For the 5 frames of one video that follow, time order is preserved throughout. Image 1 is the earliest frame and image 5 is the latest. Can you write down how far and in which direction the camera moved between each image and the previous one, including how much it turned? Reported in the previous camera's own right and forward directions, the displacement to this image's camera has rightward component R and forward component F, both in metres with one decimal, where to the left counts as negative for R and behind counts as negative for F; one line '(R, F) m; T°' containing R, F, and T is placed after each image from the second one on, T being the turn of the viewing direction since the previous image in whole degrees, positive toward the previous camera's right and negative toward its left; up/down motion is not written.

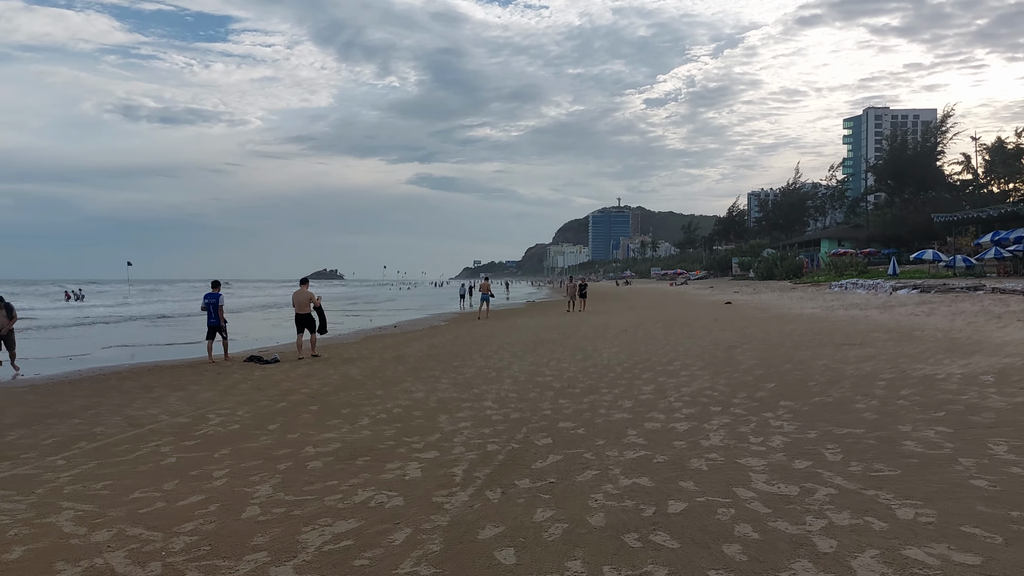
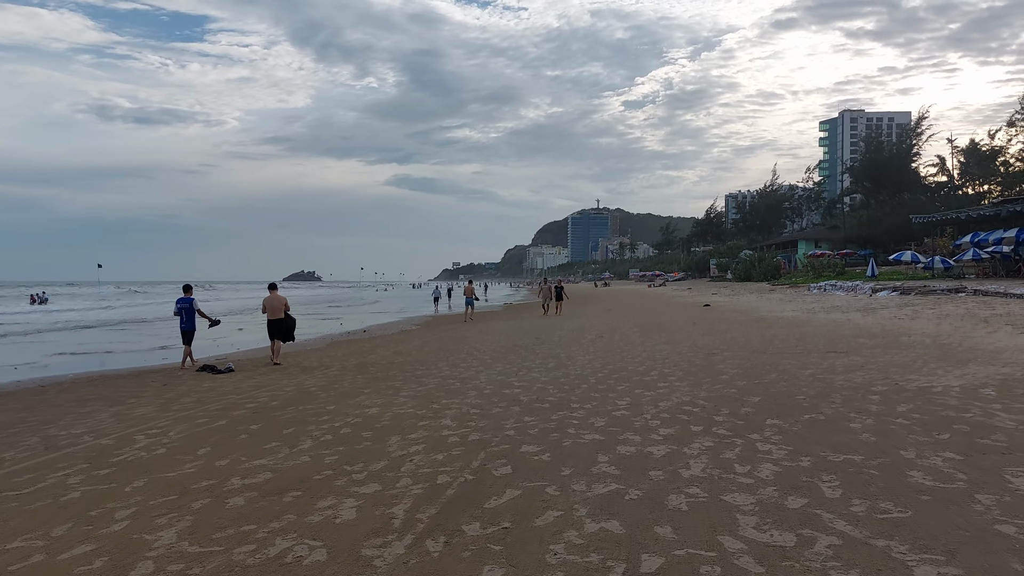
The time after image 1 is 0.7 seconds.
(+0.1, +0.6) m; +1°
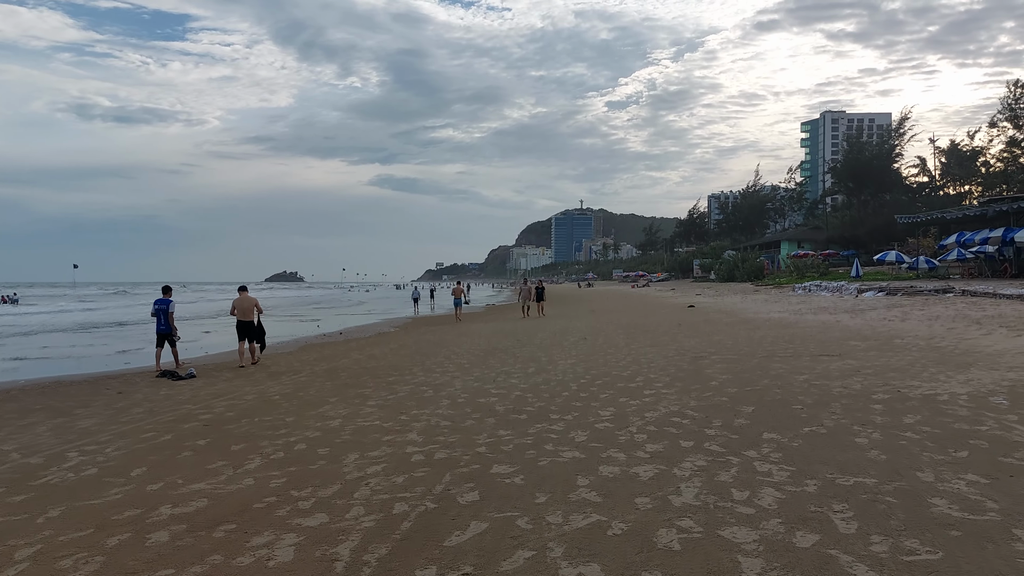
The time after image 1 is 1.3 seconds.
(+0.1, +0.5) m; +1°
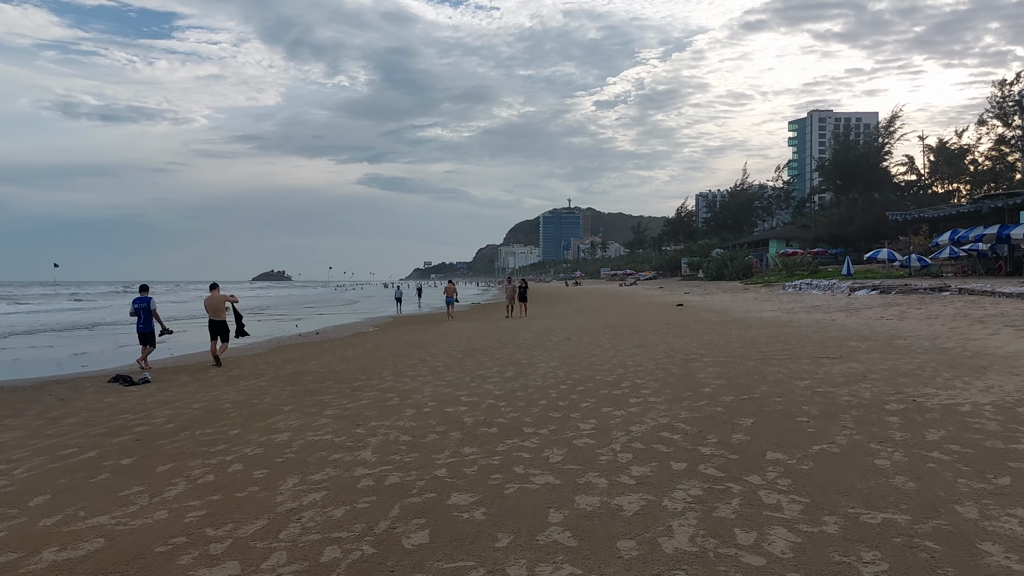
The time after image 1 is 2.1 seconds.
(+0.1, +0.7) m; +1°
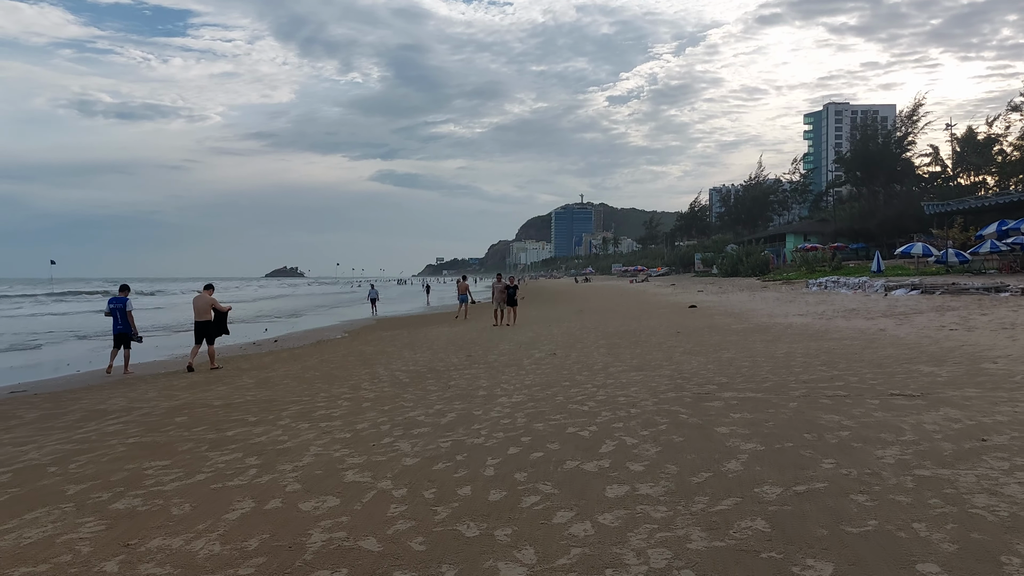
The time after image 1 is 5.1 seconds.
(+0.5, +2.6) m; -1°
